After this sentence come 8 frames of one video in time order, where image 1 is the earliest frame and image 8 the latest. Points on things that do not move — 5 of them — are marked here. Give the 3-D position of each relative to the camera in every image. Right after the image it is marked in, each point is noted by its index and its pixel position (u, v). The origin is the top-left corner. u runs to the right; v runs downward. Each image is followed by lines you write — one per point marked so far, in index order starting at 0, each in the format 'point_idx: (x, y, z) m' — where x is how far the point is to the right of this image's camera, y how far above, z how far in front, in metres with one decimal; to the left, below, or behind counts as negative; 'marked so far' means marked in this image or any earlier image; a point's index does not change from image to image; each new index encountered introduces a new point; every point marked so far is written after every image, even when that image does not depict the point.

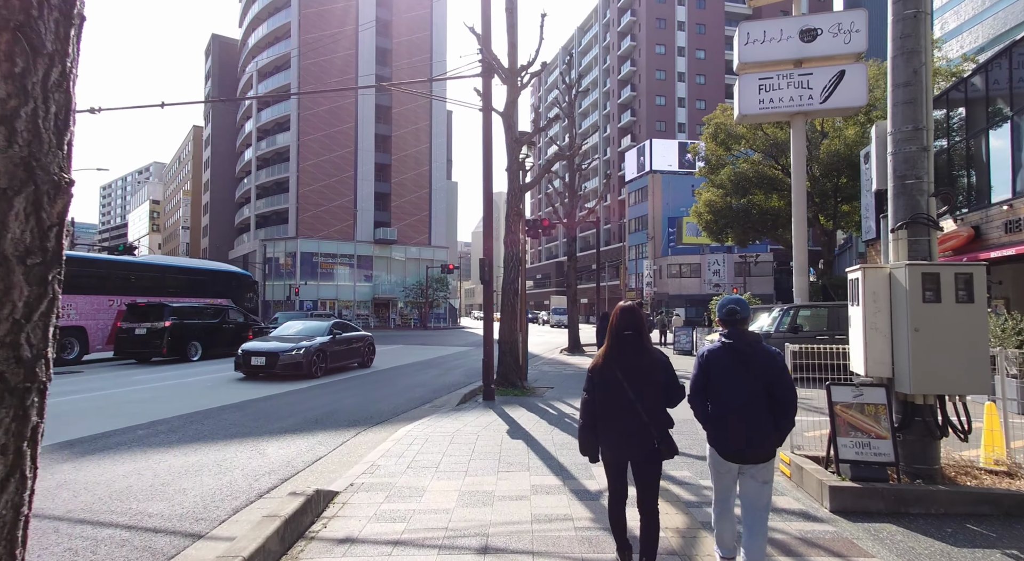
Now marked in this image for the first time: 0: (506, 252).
0: (-0.1, +0.5, +11.4) m
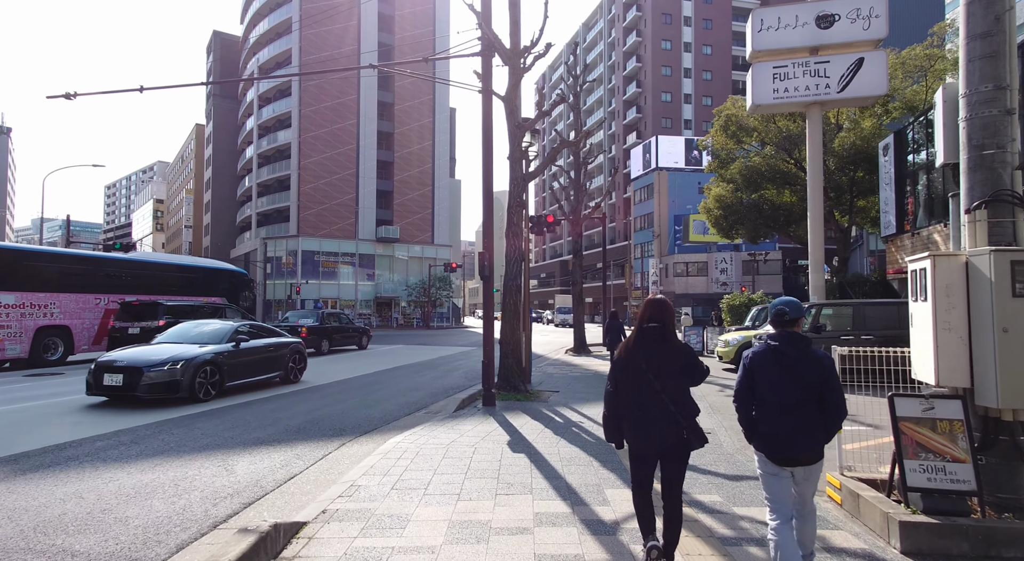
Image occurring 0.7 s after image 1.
0: (-0.1, +0.6, +10.7) m
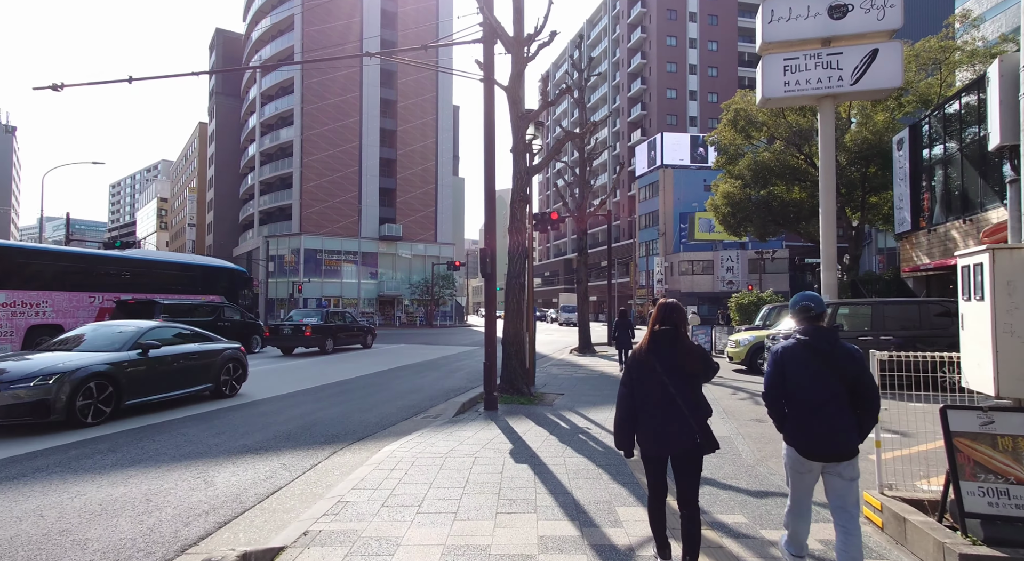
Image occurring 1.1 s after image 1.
0: (0.0, +0.6, +10.2) m
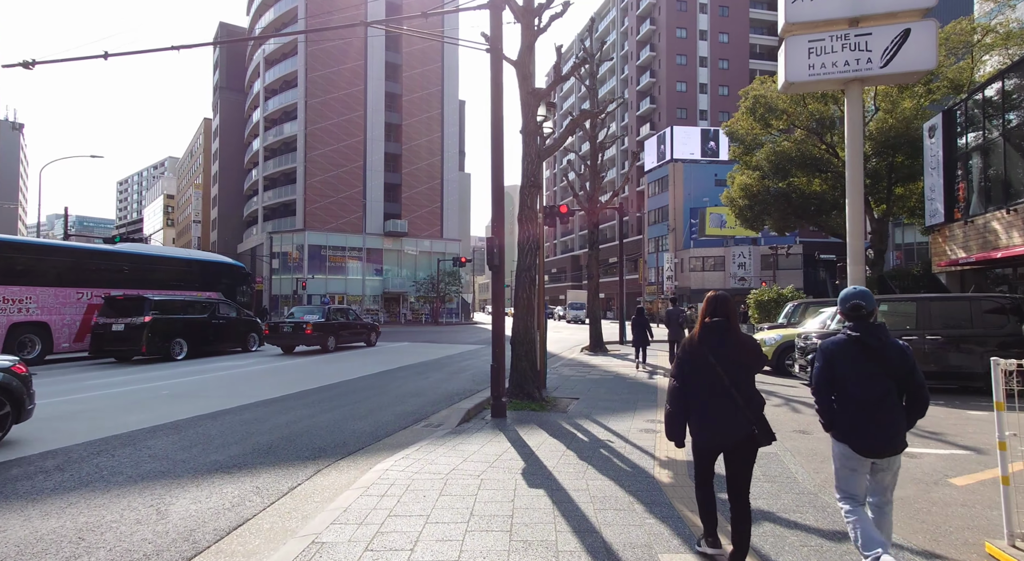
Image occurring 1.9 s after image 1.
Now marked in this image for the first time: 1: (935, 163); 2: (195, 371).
0: (+0.2, +0.7, +9.3) m
1: (+12.7, +3.5, +17.5) m
2: (-7.9, -2.2, +14.5) m
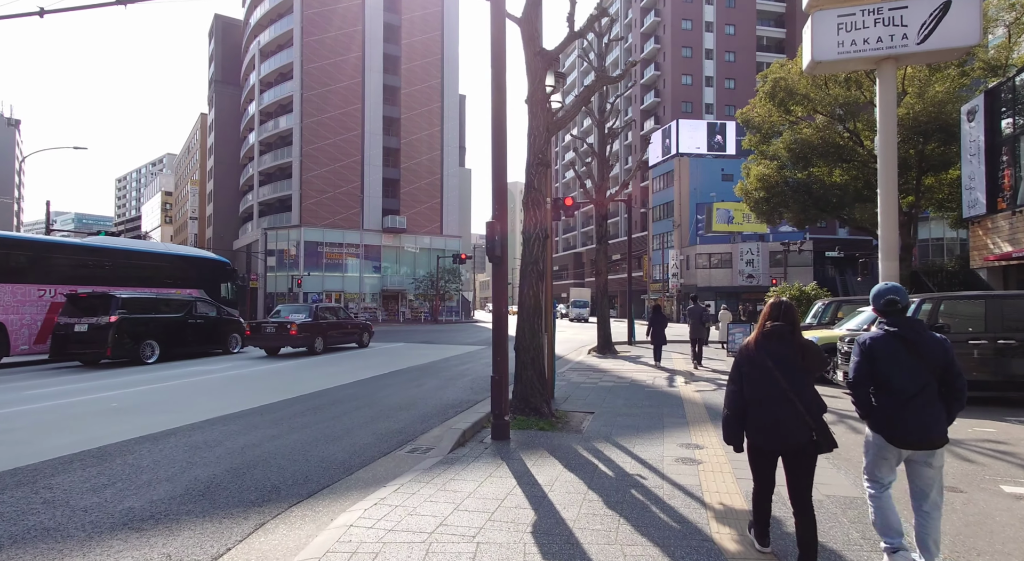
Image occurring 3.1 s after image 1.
0: (+0.2, +0.8, +8.0) m
1: (+12.7, +3.6, +16.1) m
2: (-7.8, -2.1, +13.2) m
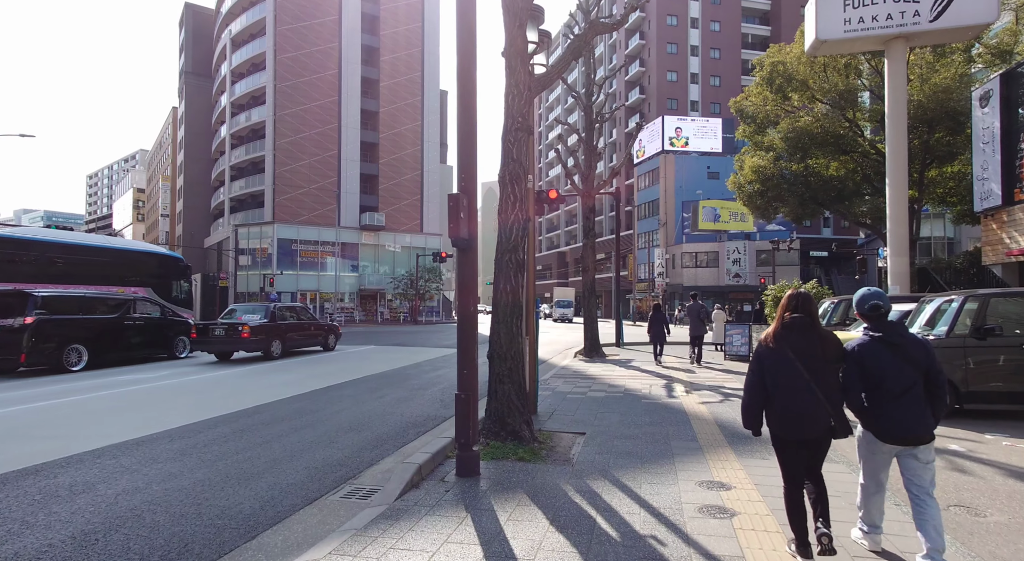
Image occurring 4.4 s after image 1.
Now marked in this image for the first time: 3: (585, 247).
0: (-0.1, +0.9, +6.5) m
1: (+12.2, +3.7, +15.0) m
2: (-8.3, -2.0, +11.5) m
3: (+2.4, +1.2, +19.3) m
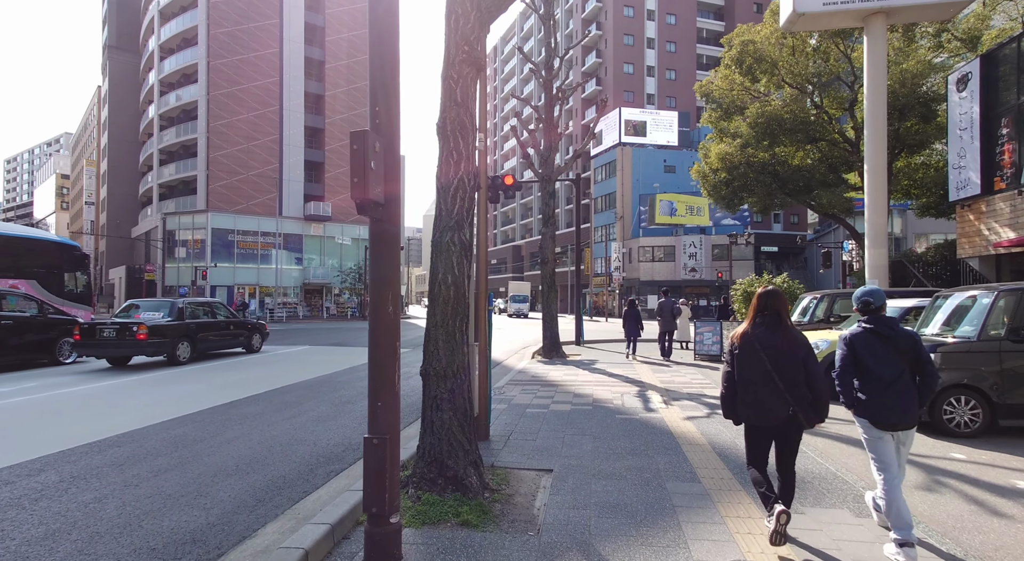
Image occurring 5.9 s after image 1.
0: (-0.6, +1.0, +4.8) m
1: (+11.1, +3.8, +14.2) m
2: (-9.1, -1.9, +9.1) m
3: (+1.0, +1.4, +17.7) m
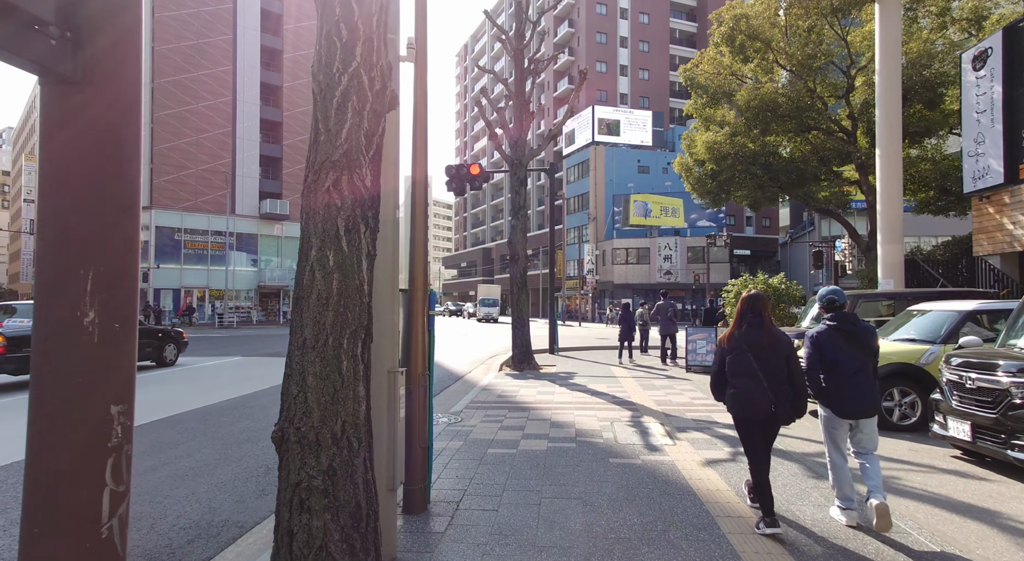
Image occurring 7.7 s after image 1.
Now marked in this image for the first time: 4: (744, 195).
0: (-0.8, +1.1, +2.7) m
1: (+10.3, +3.8, +12.6) m
2: (-9.6, -1.8, +6.5) m
3: (0.0, +1.4, +15.7) m
4: (+7.3, +2.7, +18.3) m
